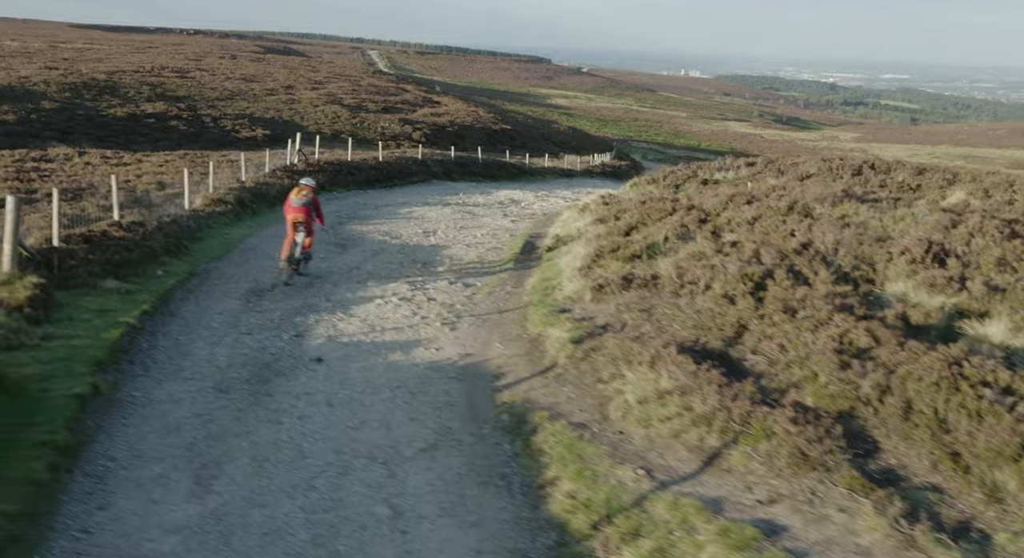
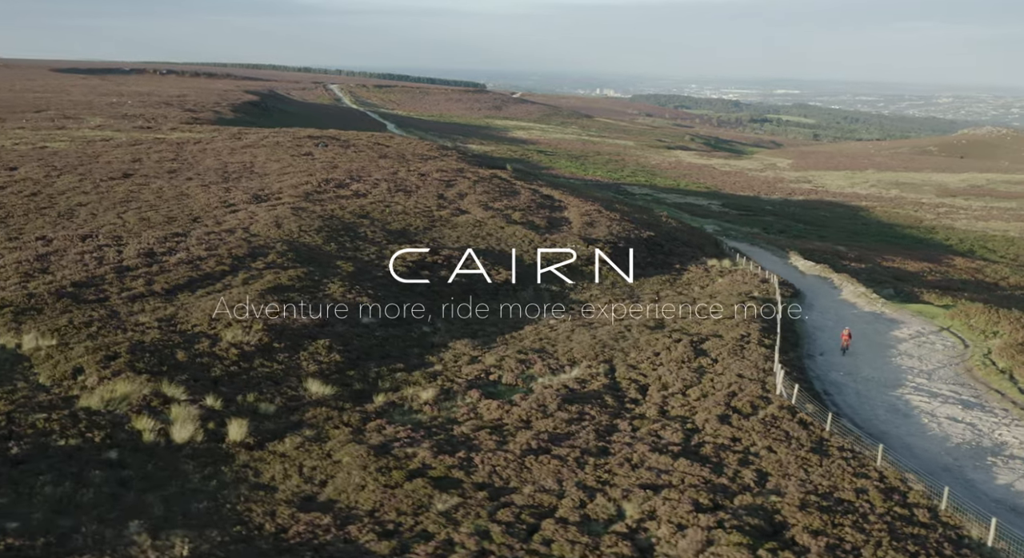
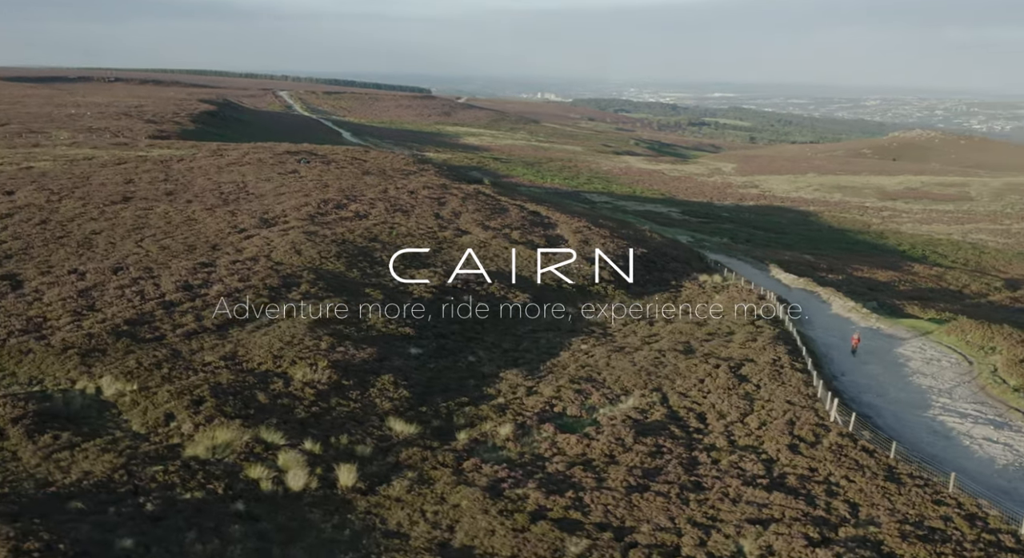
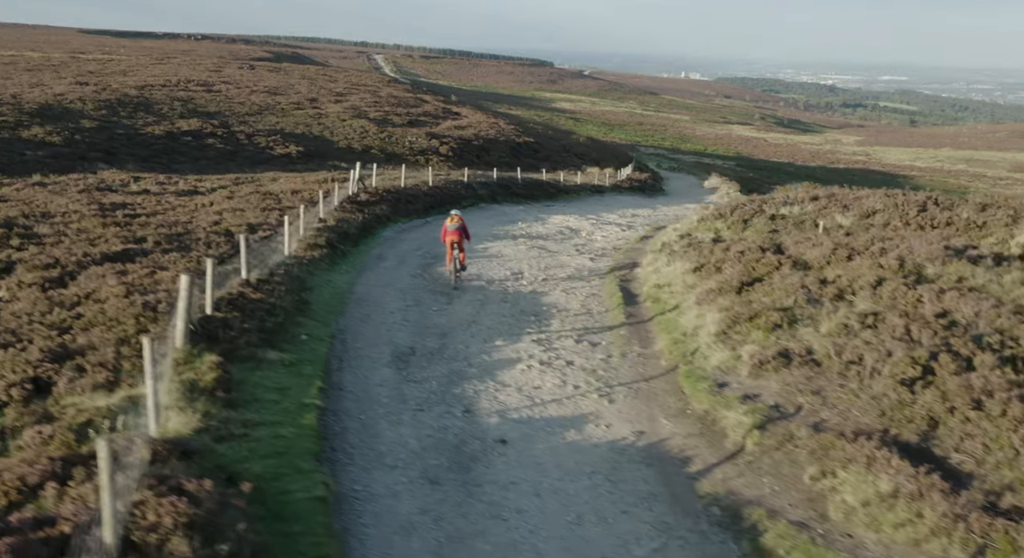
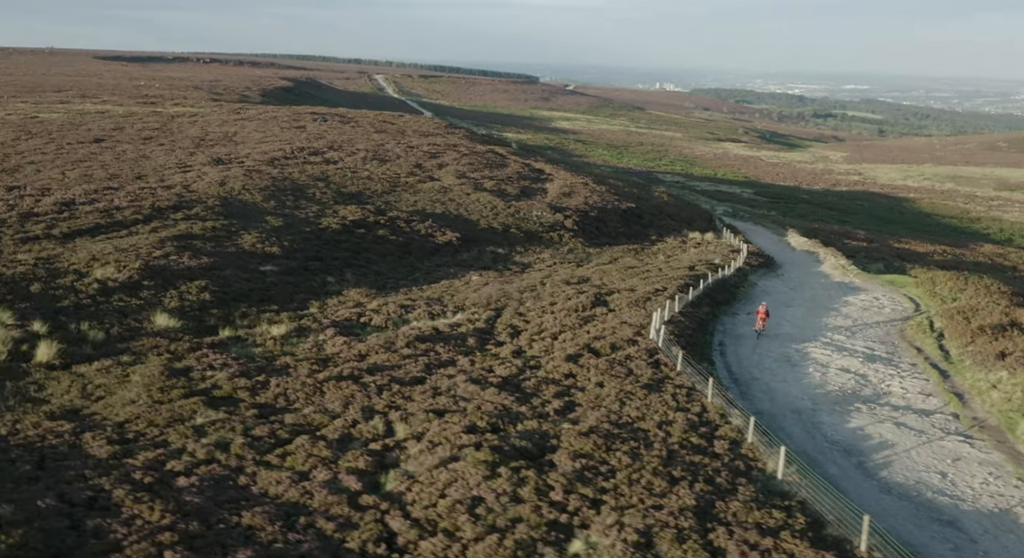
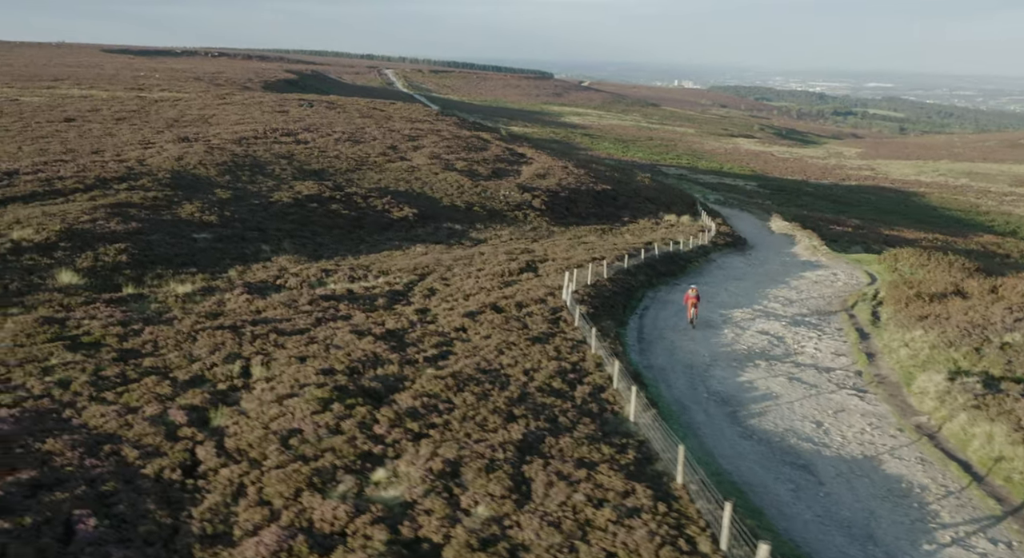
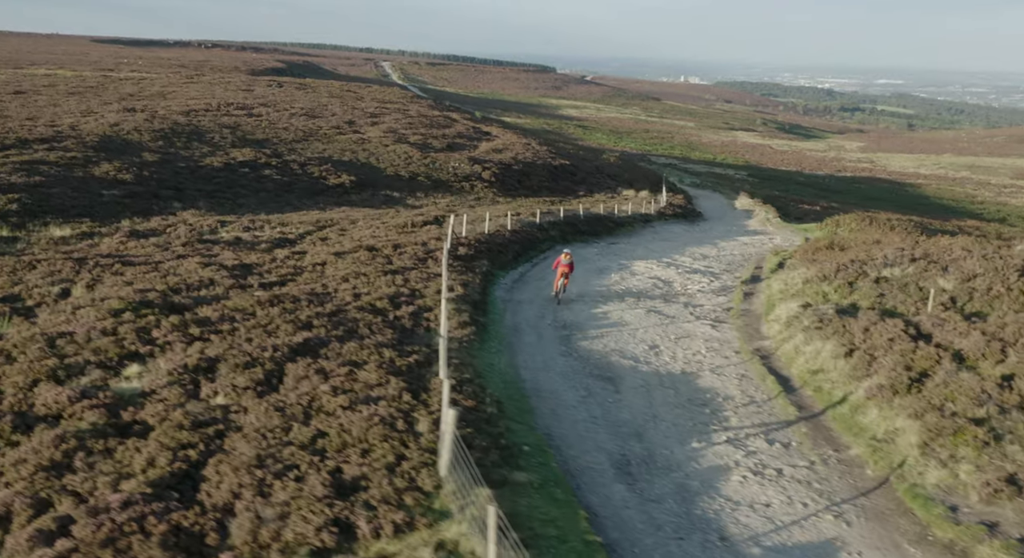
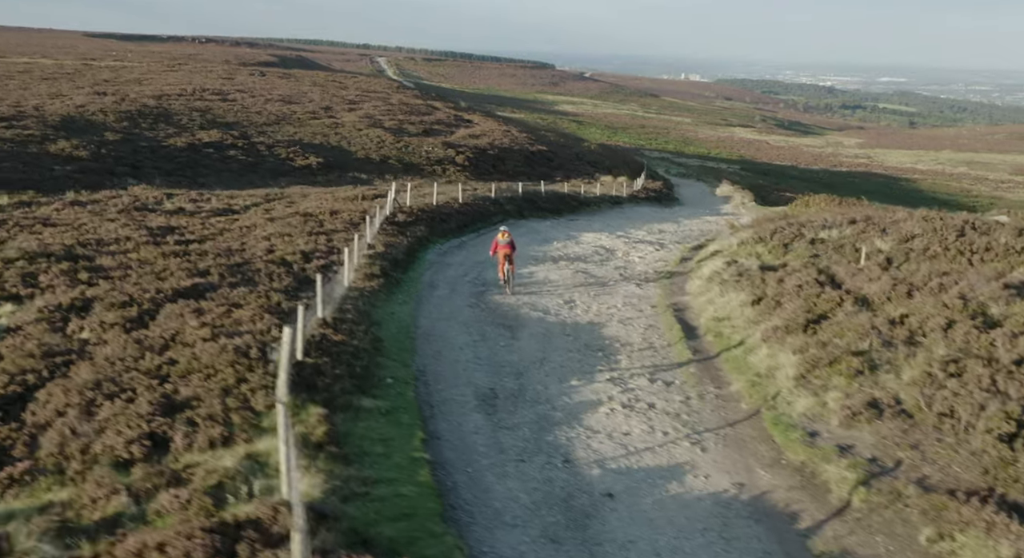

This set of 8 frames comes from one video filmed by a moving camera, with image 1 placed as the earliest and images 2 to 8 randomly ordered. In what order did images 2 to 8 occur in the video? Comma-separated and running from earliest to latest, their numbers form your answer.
4, 8, 7, 6, 5, 2, 3
